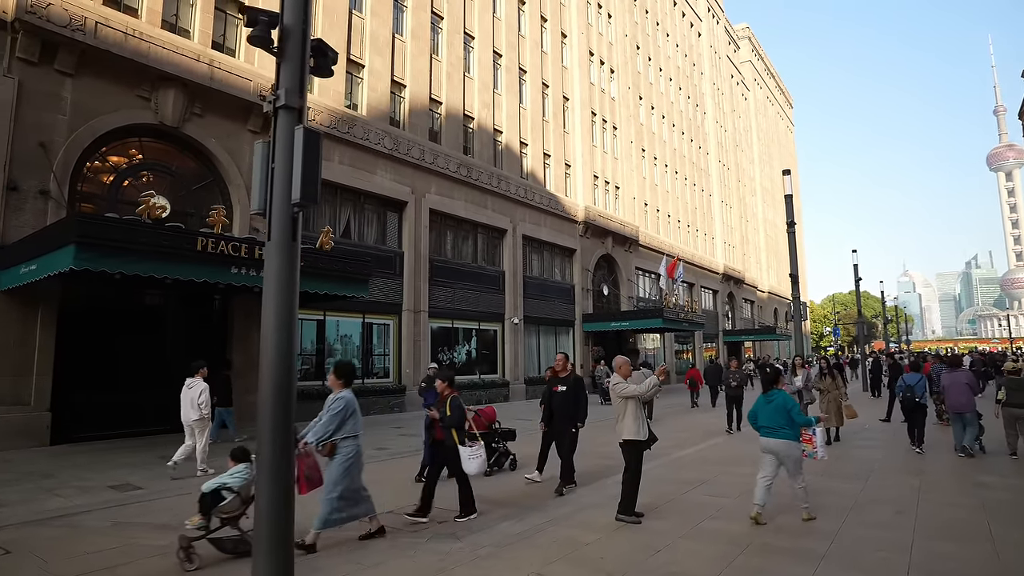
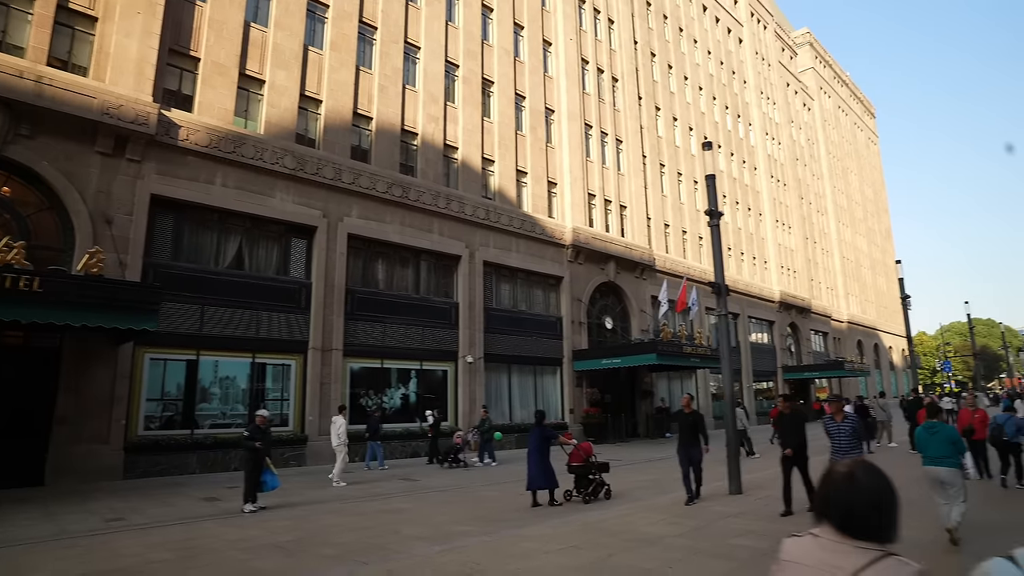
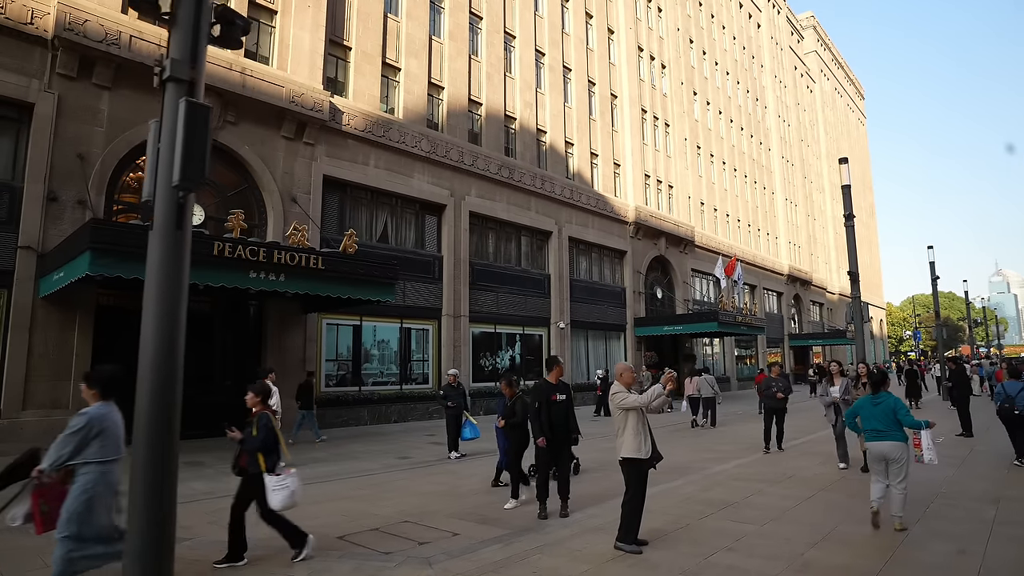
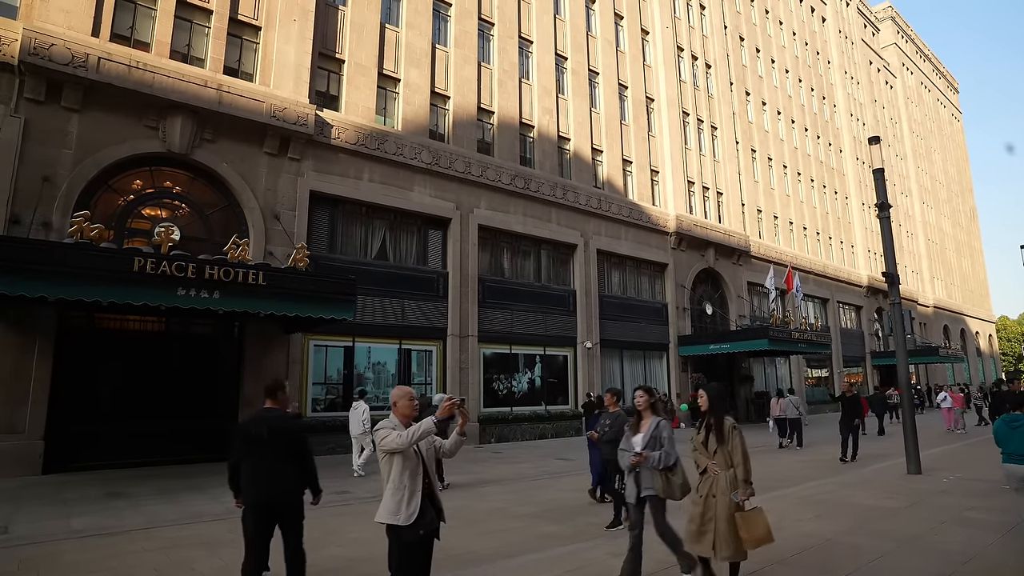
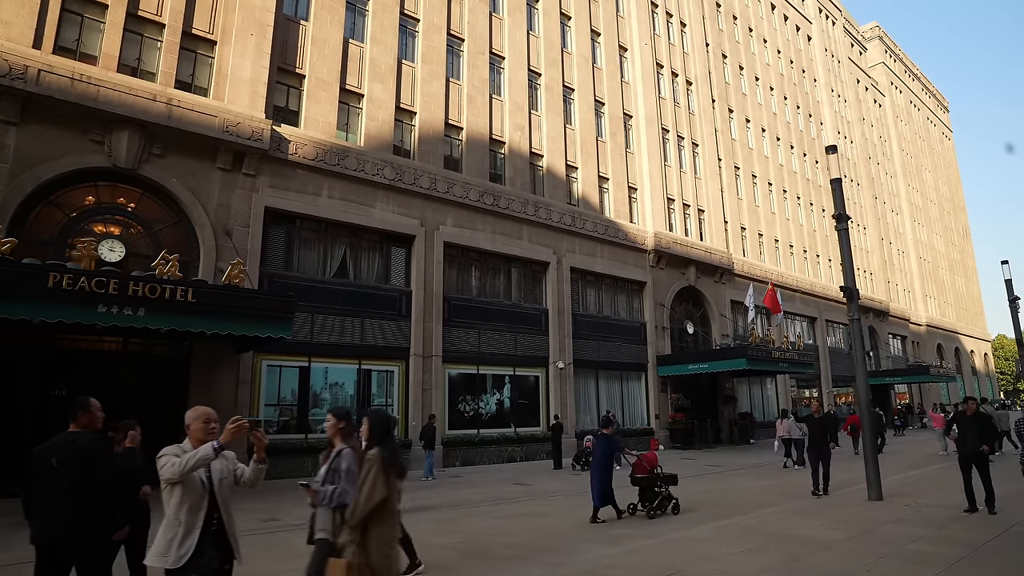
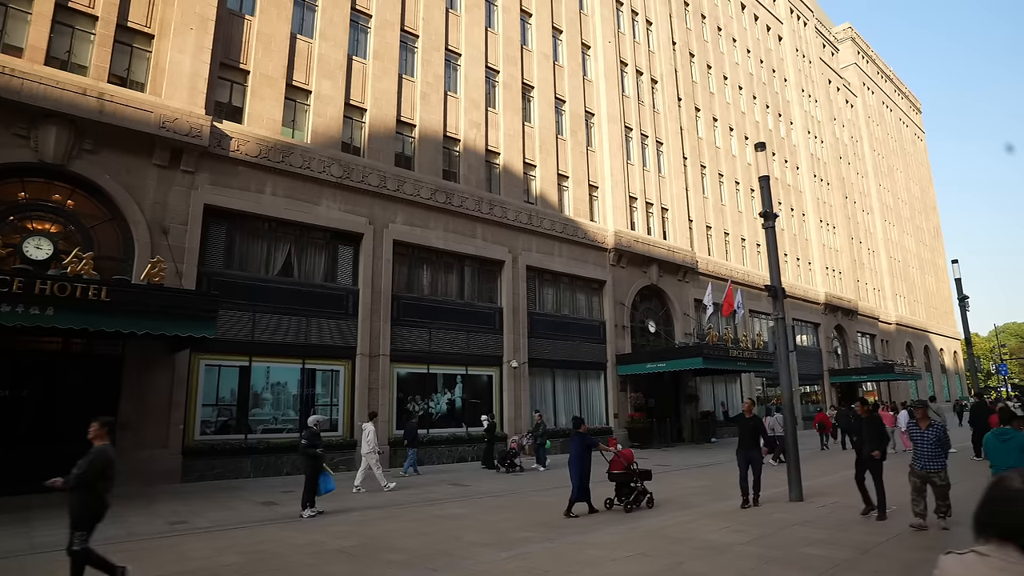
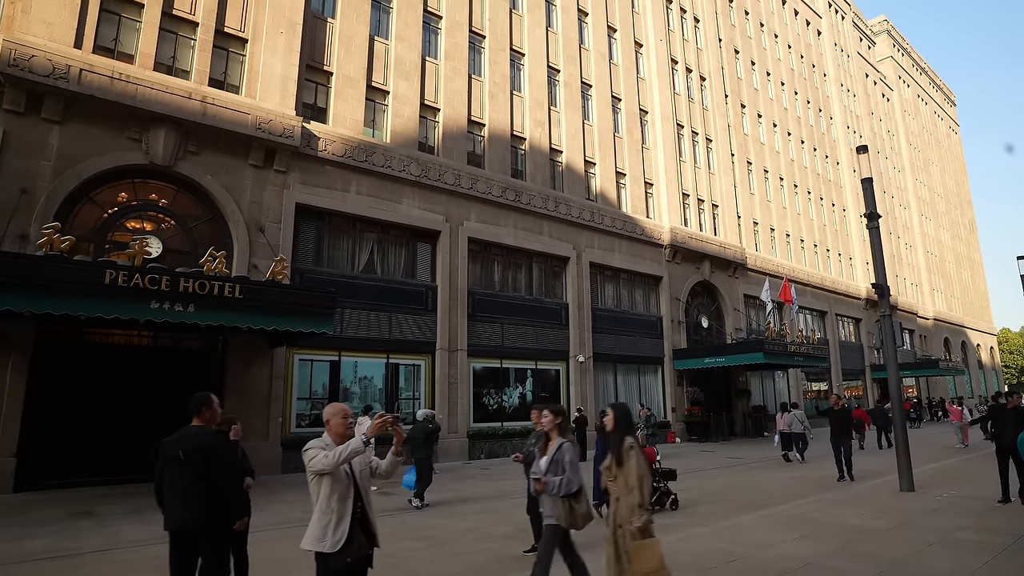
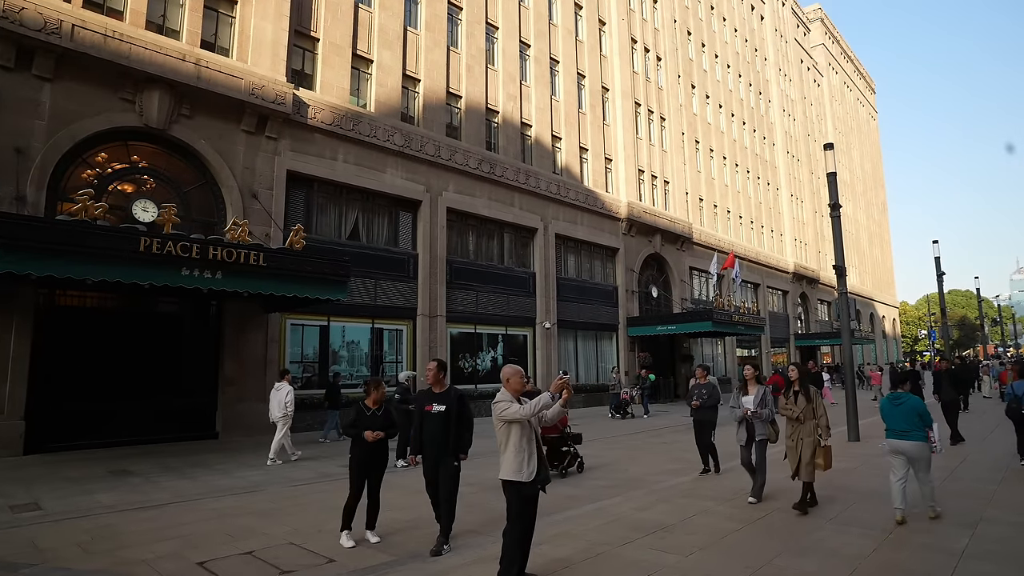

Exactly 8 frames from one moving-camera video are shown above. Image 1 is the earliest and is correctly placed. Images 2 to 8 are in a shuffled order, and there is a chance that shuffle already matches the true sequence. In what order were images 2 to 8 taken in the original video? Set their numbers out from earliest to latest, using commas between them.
3, 8, 4, 7, 5, 6, 2
